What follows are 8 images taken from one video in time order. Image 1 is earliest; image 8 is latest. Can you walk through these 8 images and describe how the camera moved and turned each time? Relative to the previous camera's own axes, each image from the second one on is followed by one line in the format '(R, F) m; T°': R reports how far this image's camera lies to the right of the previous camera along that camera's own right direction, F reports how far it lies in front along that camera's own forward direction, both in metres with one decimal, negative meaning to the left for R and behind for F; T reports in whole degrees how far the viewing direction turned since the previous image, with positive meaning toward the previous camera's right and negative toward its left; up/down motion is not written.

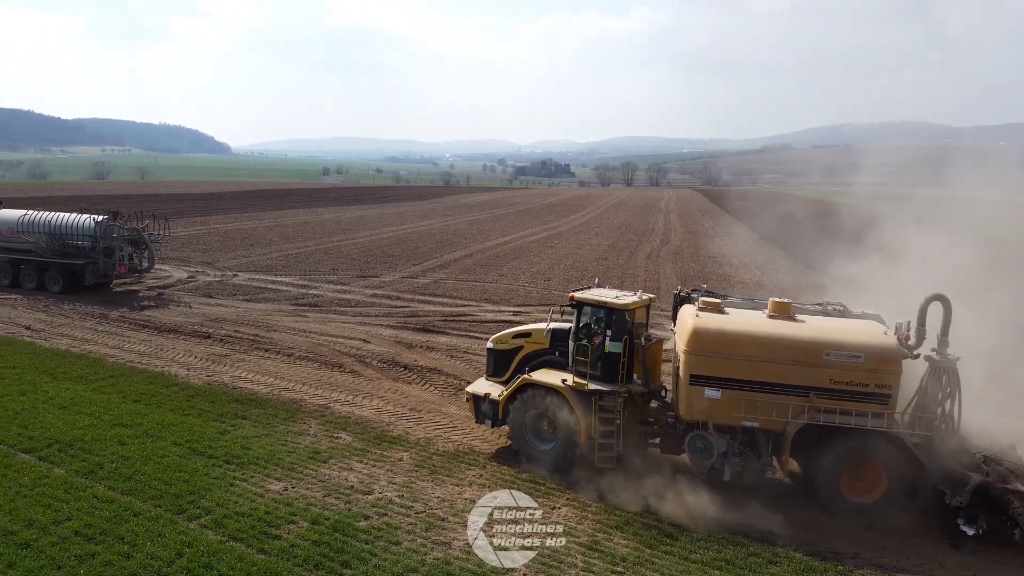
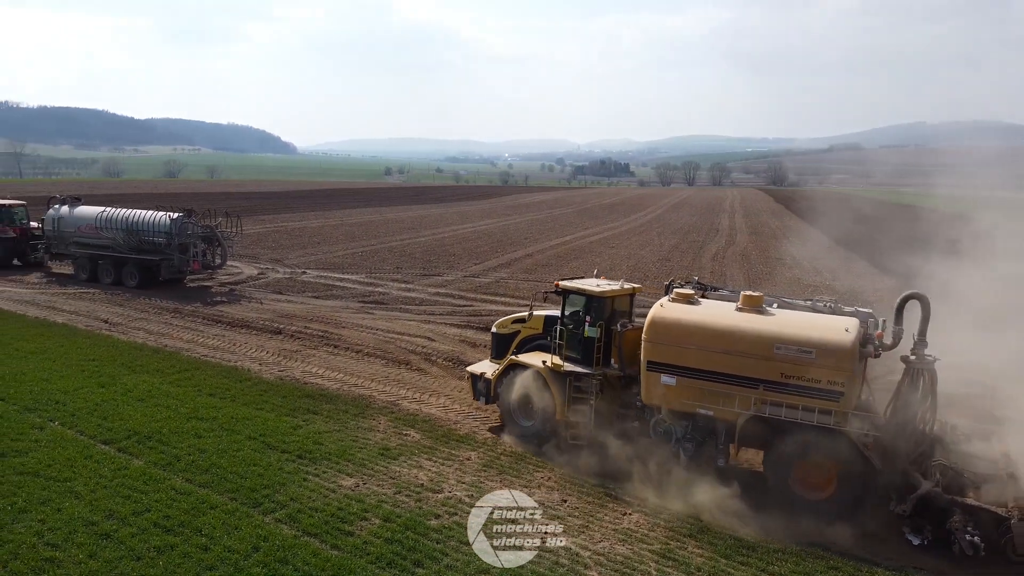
(-0.1, +0.1) m; -4°
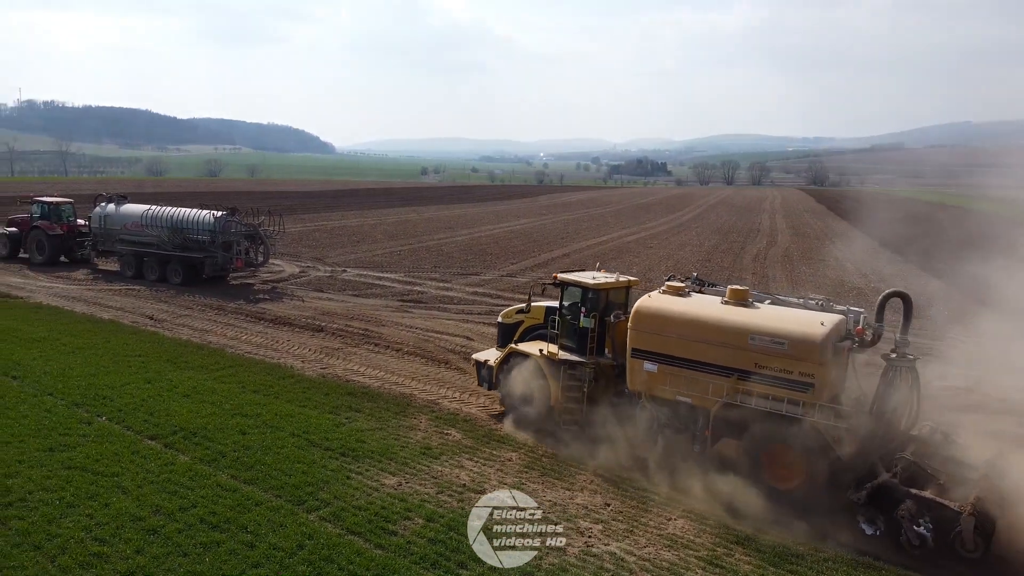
(-0.1, +0.1) m; -2°
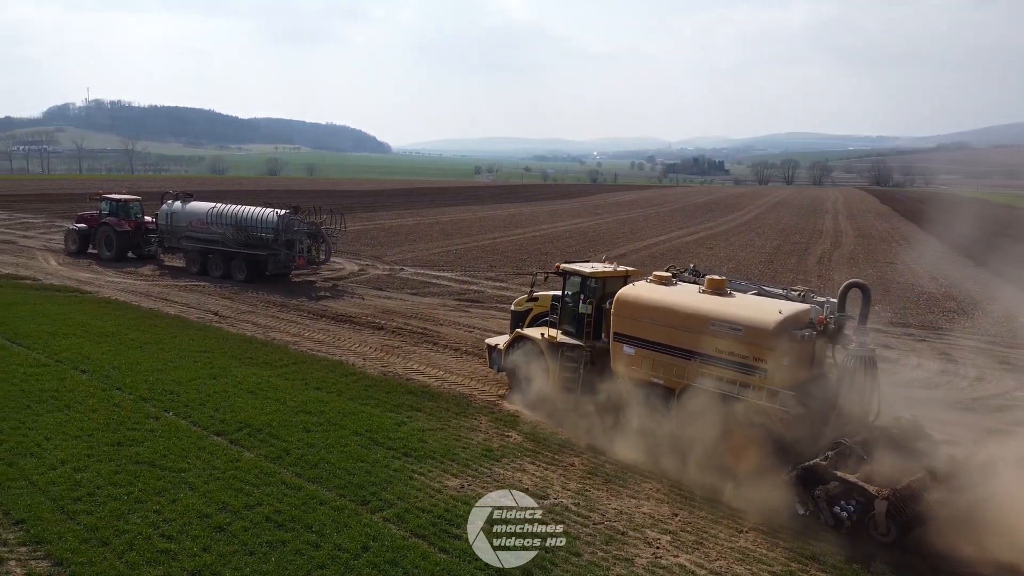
(-0.1, +0.1) m; -4°
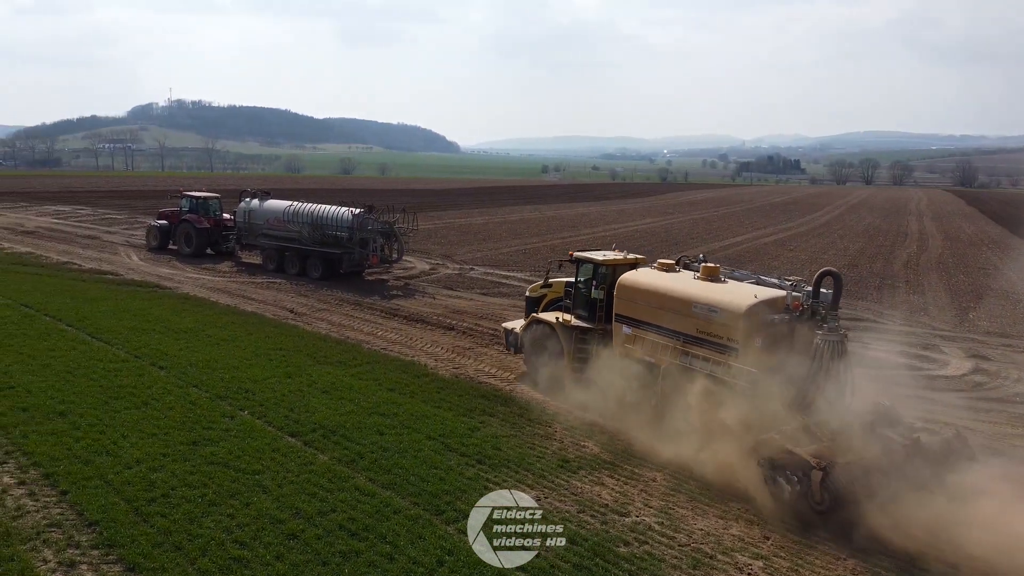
(-0.1, +0.3) m; -4°
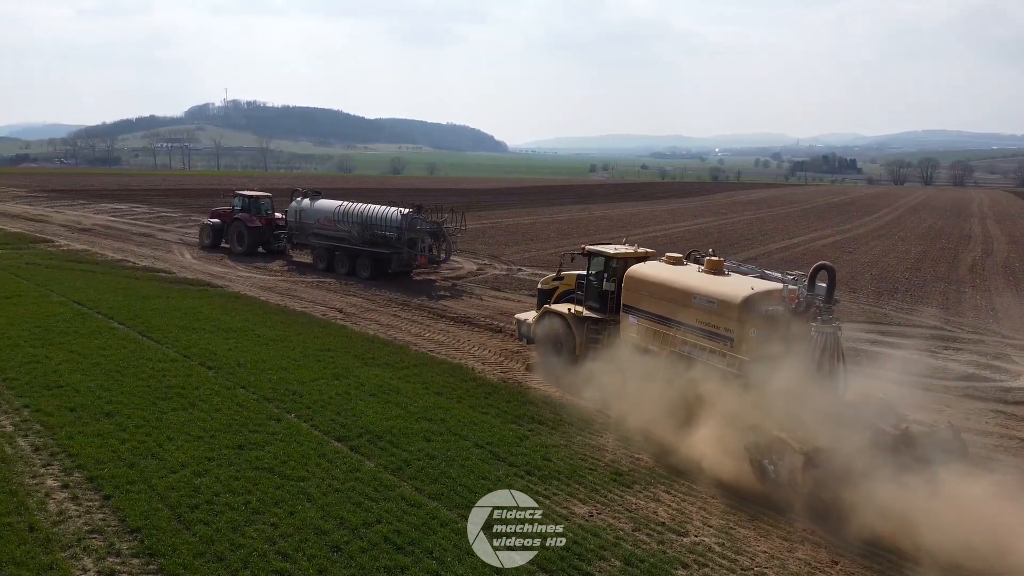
(-0.1, +0.3) m; -3°
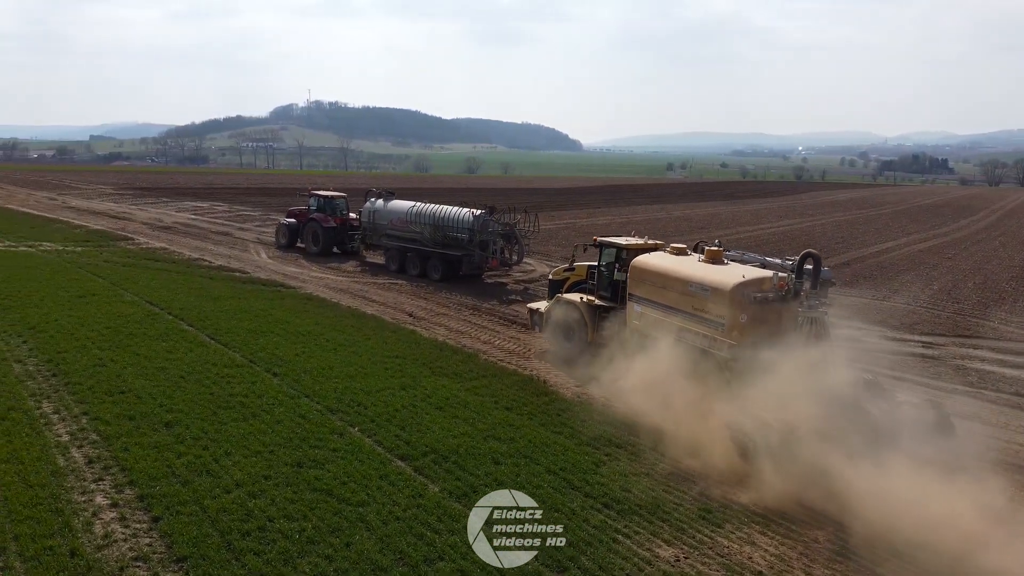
(-0.1, +0.8) m; -5°
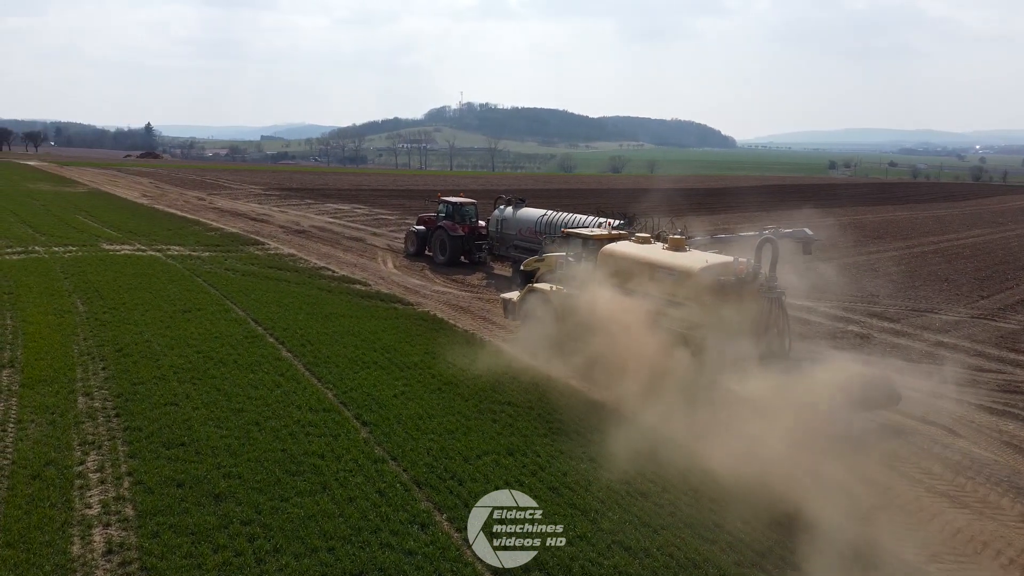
(0.0, +2.4) m; -10°
